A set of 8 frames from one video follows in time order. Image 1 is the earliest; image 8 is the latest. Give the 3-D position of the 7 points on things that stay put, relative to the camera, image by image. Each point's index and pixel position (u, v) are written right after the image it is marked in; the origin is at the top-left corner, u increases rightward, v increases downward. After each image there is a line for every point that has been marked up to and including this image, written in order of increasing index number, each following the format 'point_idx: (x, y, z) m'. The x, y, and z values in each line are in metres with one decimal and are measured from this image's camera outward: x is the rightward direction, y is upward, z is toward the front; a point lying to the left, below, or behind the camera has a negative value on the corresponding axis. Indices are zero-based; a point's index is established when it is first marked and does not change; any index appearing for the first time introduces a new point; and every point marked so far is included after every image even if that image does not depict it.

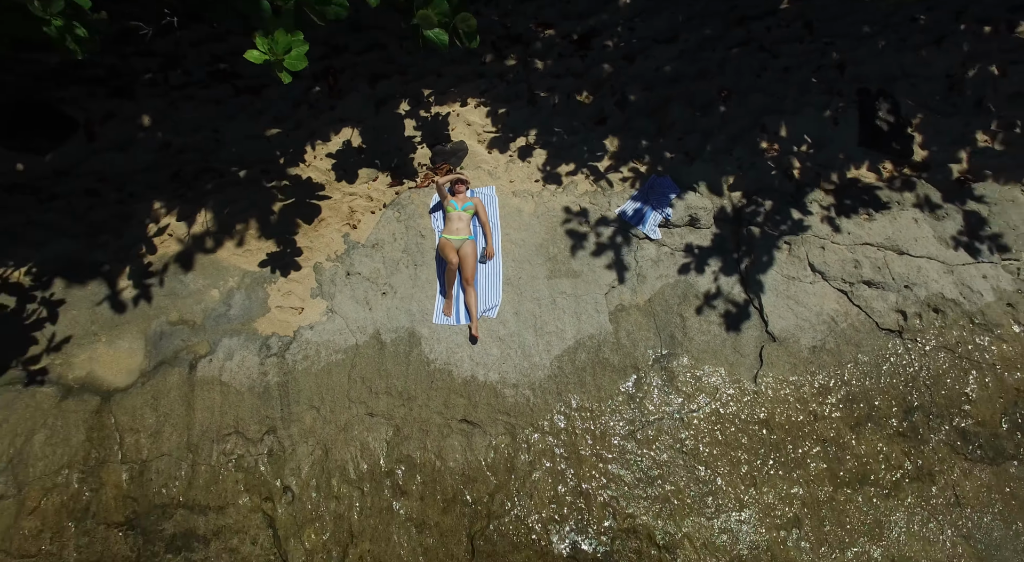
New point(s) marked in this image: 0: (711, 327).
0: (+1.4, -0.3, +4.9) m
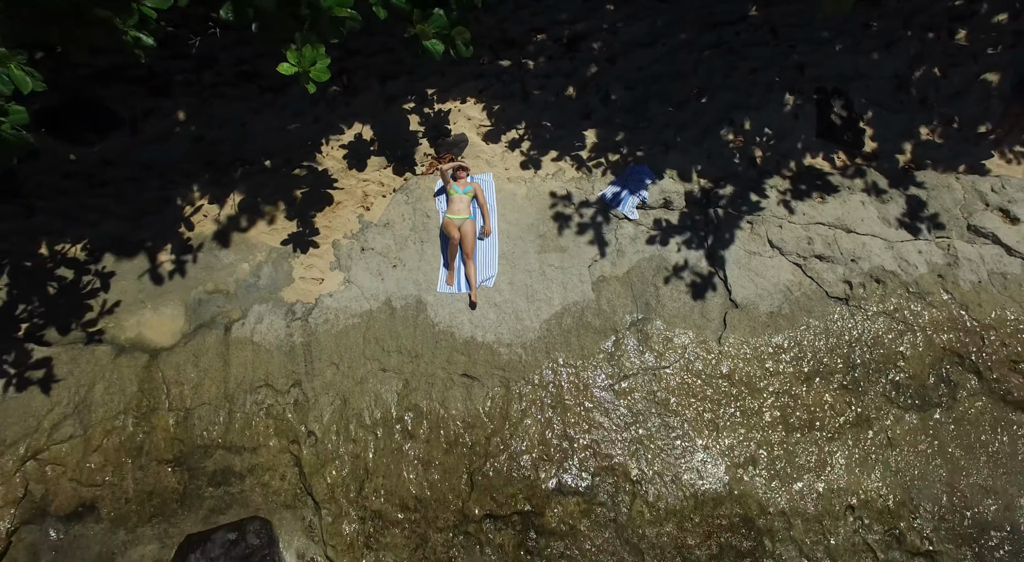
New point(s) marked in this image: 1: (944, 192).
0: (+1.4, -0.1, +5.6) m
1: (+3.8, +0.8, +6.0) m
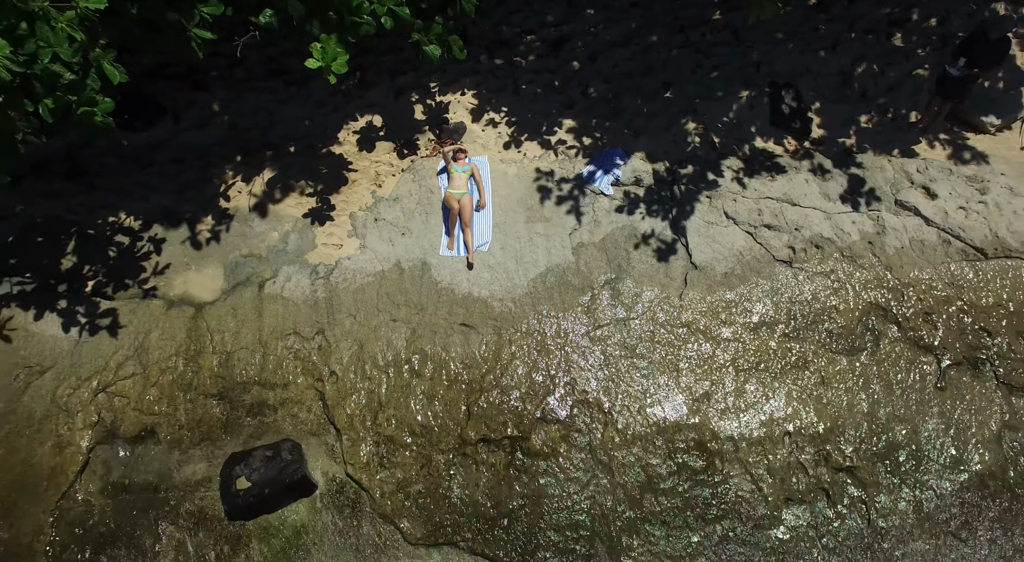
0: (+1.3, +0.2, +6.5) m
1: (+3.7, +1.1, +6.9) m
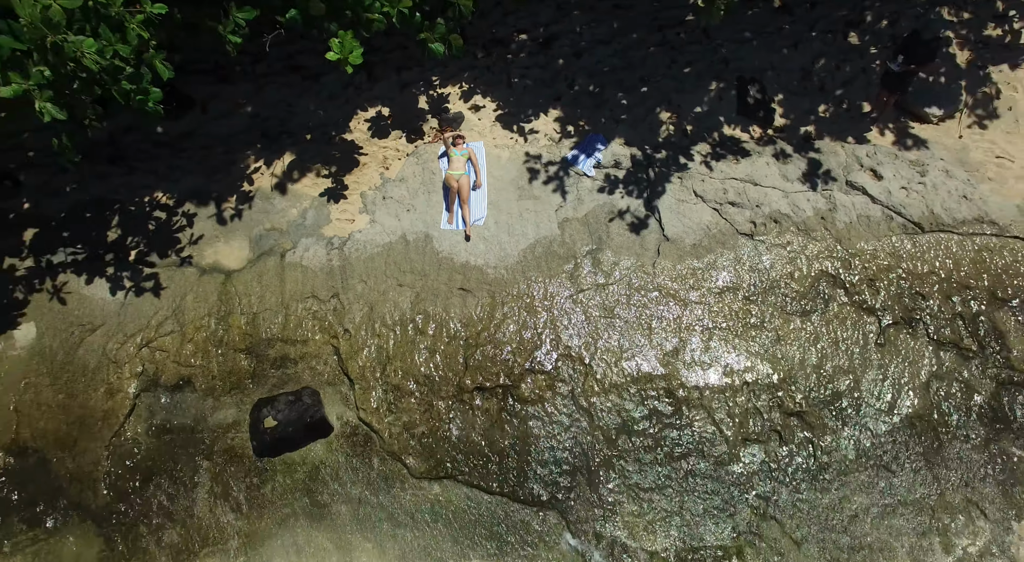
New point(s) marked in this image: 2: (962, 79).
0: (+1.2, +0.5, +7.4) m
1: (+3.6, +1.4, +7.8) m
2: (+5.3, +2.4, +7.9) m
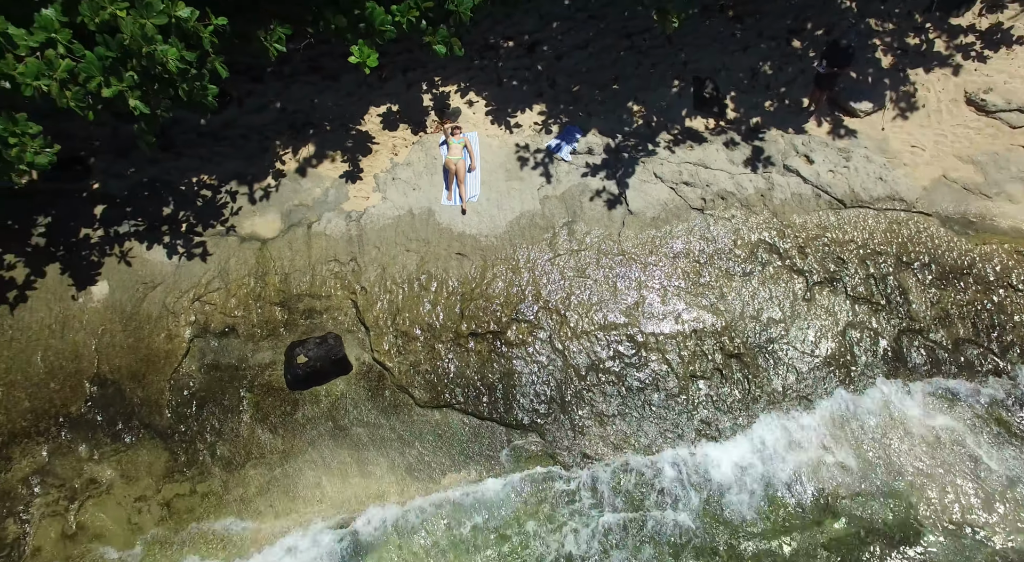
0: (+1.1, +1.0, +8.8) m
1: (+3.5, +1.9, +9.2) m
2: (+5.2, +2.8, +9.4) m
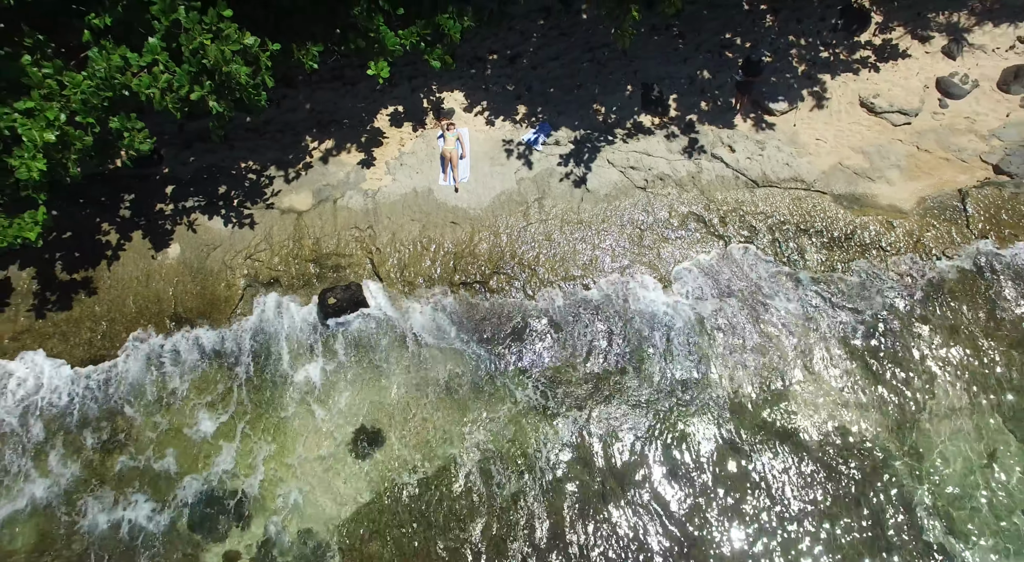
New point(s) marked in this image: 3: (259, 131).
0: (+0.8, +1.6, +11.2) m
1: (+3.2, +2.5, +11.5) m
2: (+4.9, +3.4, +11.7) m
3: (-4.1, +2.5, +11.3) m
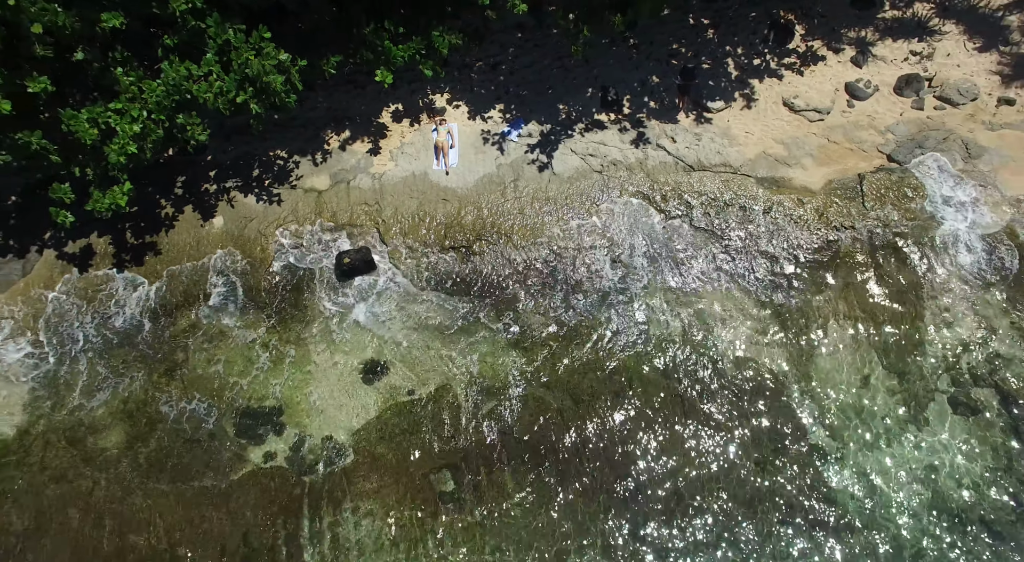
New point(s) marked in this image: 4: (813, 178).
0: (+0.4, +2.2, +13.7) m
1: (+2.8, +3.1, +14.0) m
2: (+4.5, +4.1, +14.2) m
3: (-4.5, +3.2, +13.8) m
4: (+6.0, +2.1, +13.5) m
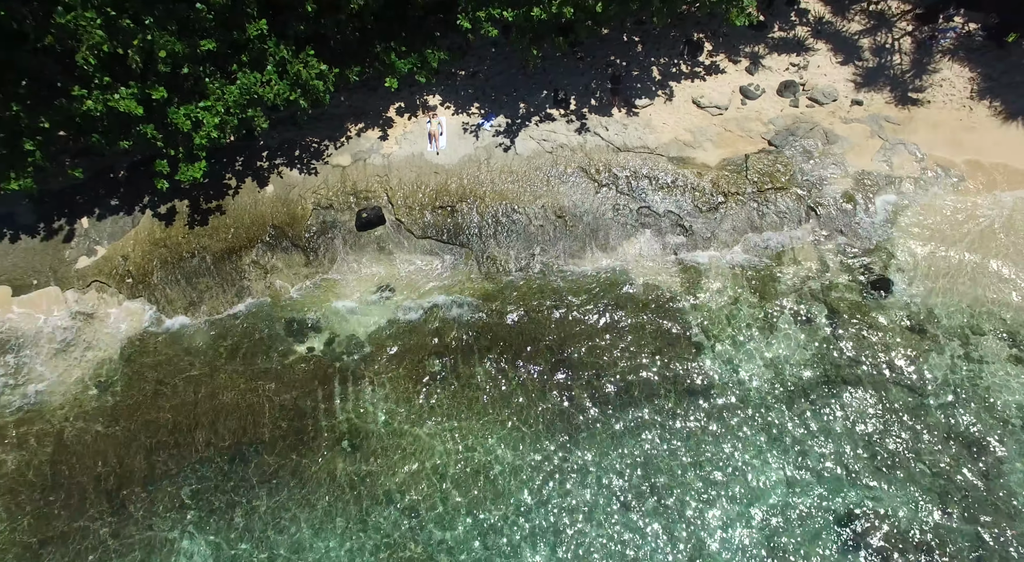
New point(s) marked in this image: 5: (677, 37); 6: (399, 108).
0: (-0.3, +3.5, +18.4) m
1: (+2.2, +4.4, +18.7) m
2: (+3.9, +5.3, +18.8) m
3: (-5.2, +4.4, +18.5) m
4: (+5.3, +3.3, +18.2) m
5: (+4.6, +6.8, +19.1) m
6: (-3.0, +4.8, +18.6) m
